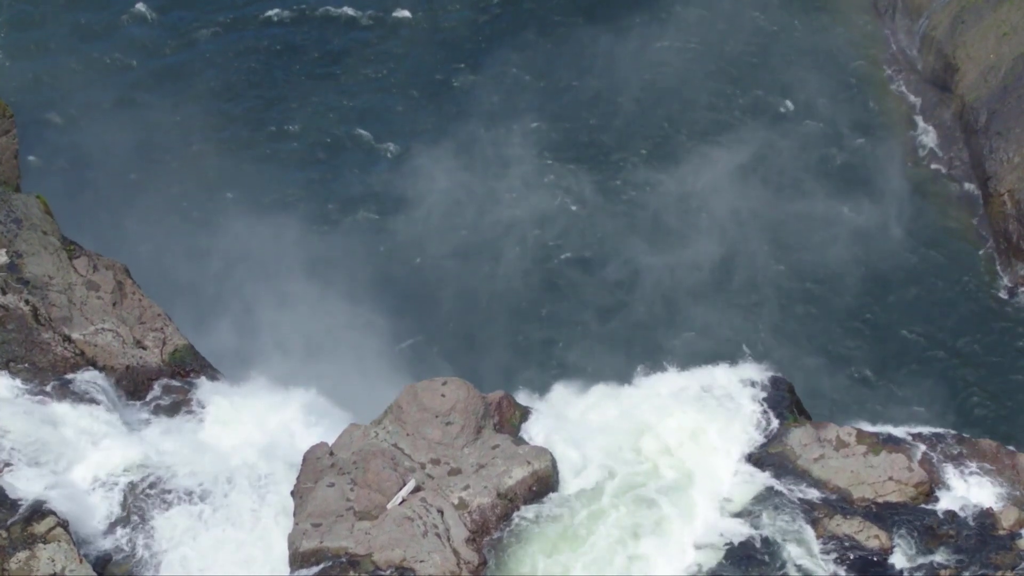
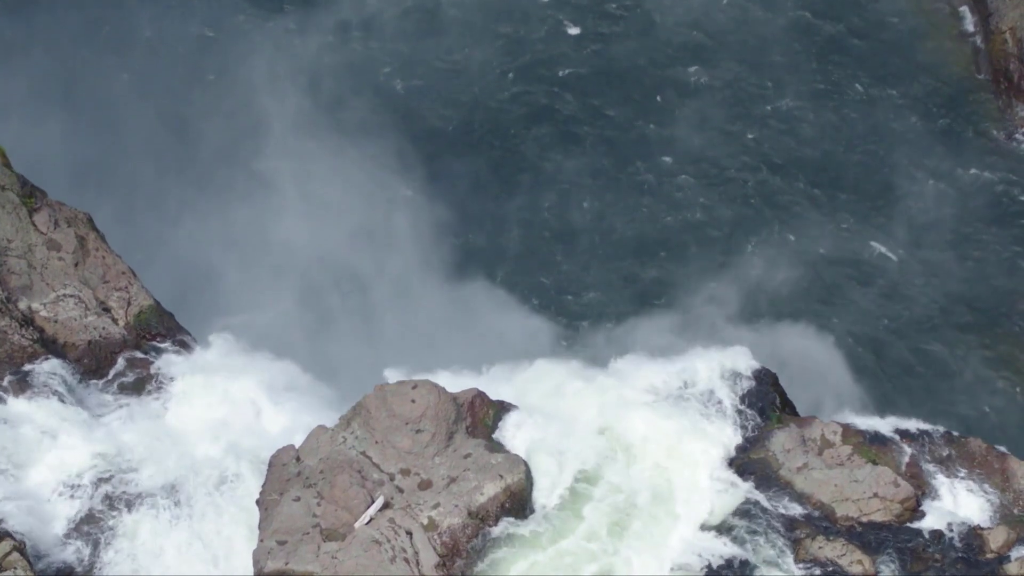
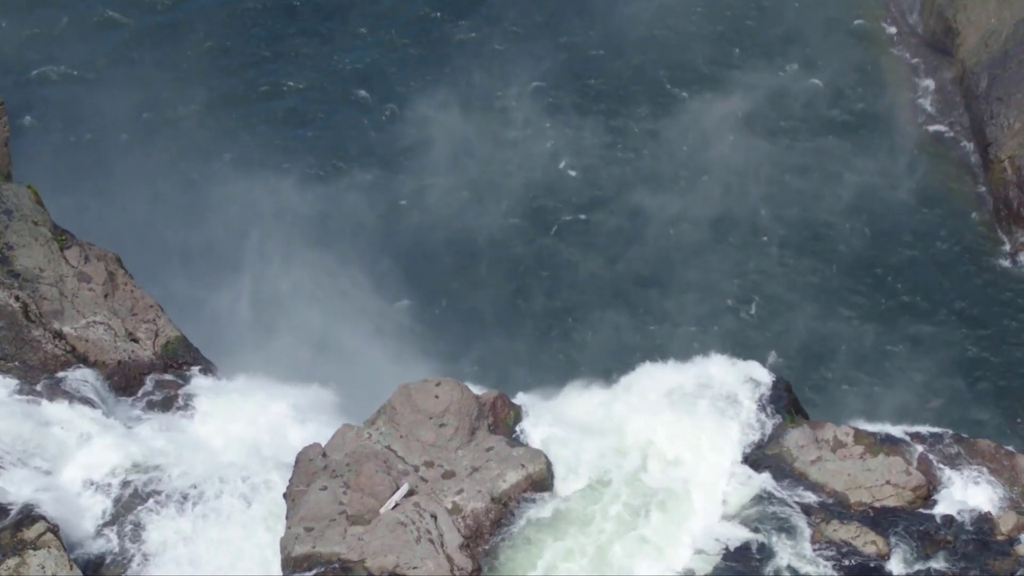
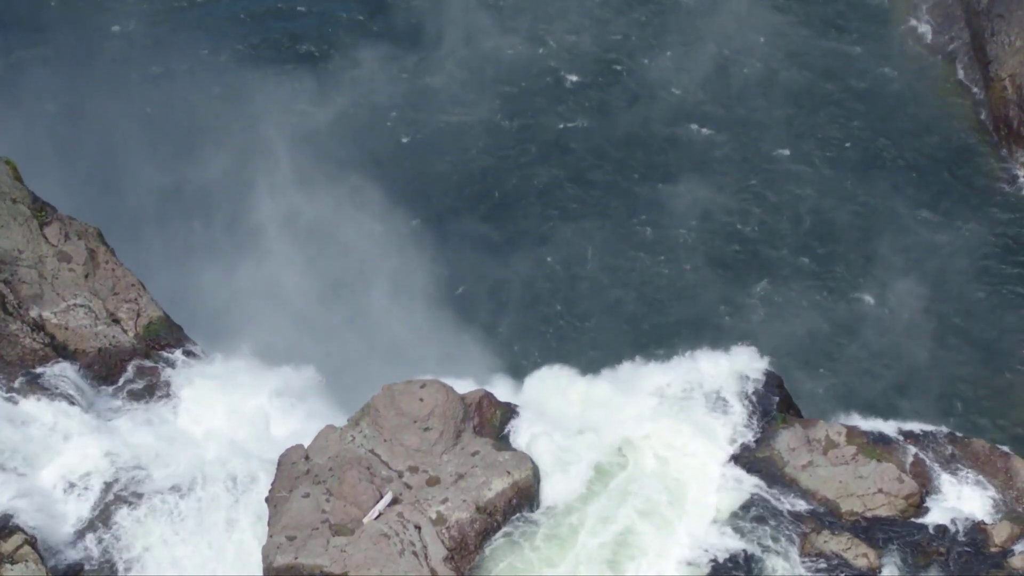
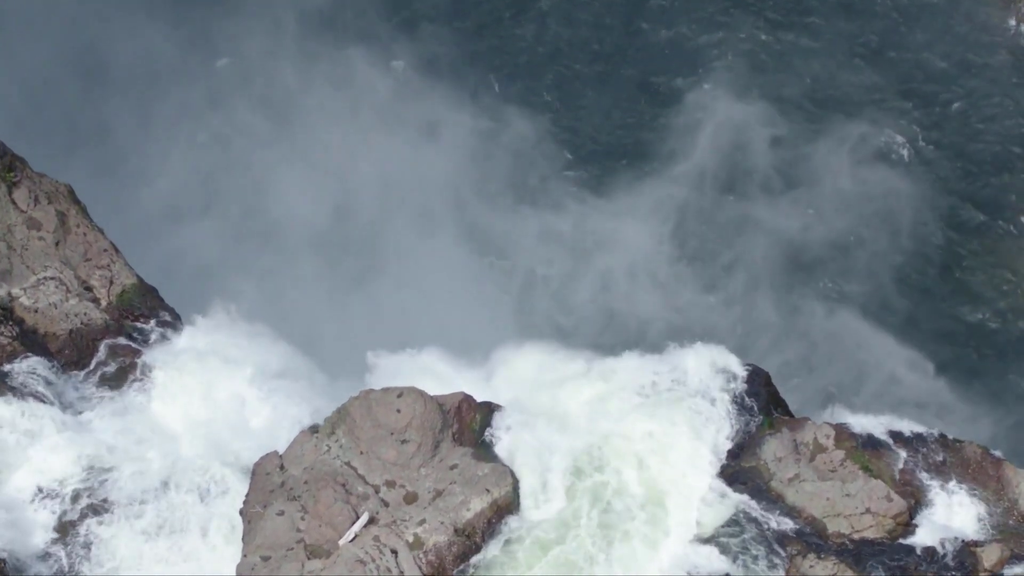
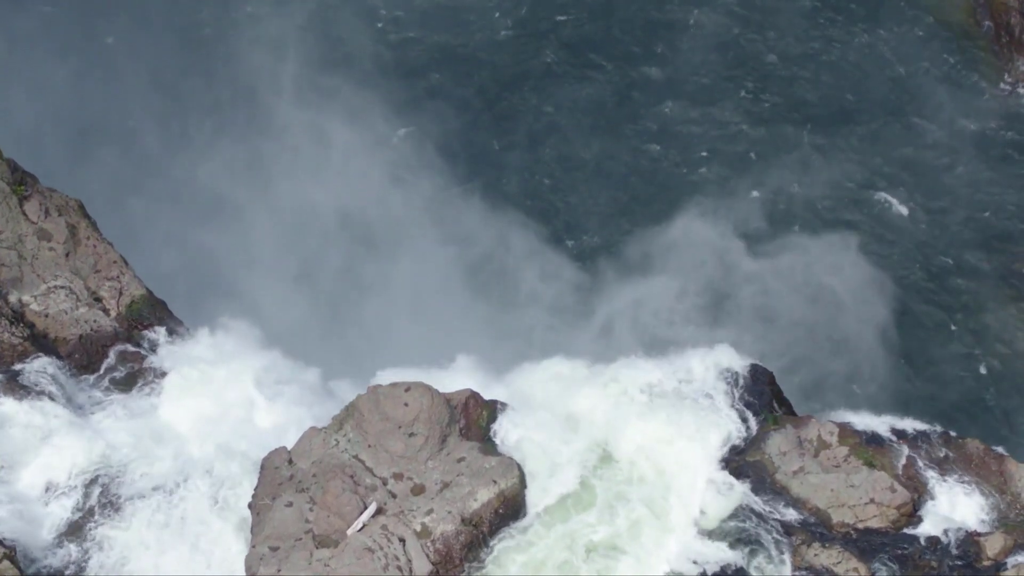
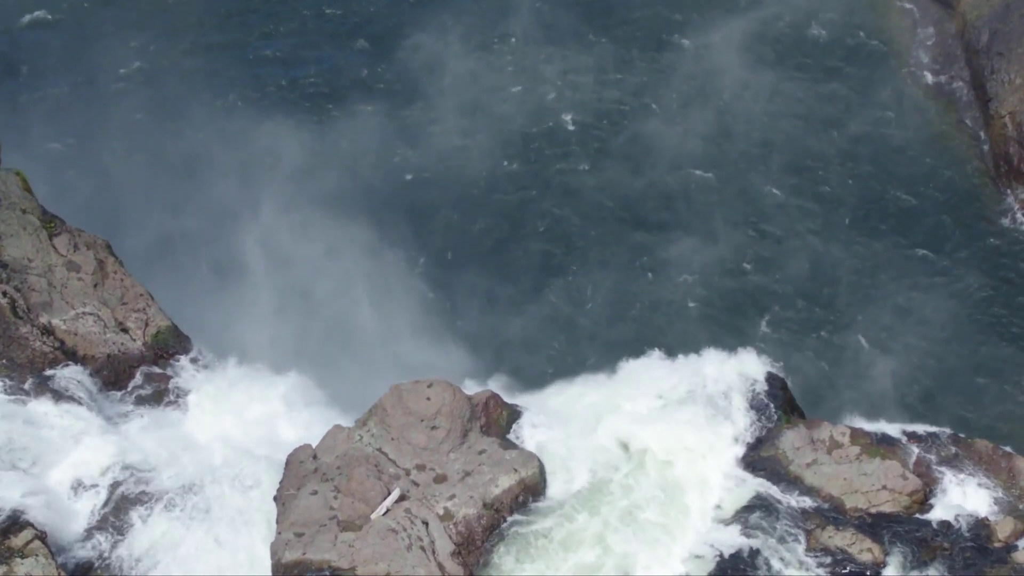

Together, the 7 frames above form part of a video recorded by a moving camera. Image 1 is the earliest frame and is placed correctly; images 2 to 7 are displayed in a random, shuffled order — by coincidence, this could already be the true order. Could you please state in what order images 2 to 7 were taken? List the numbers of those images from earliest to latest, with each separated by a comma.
3, 7, 4, 2, 6, 5
